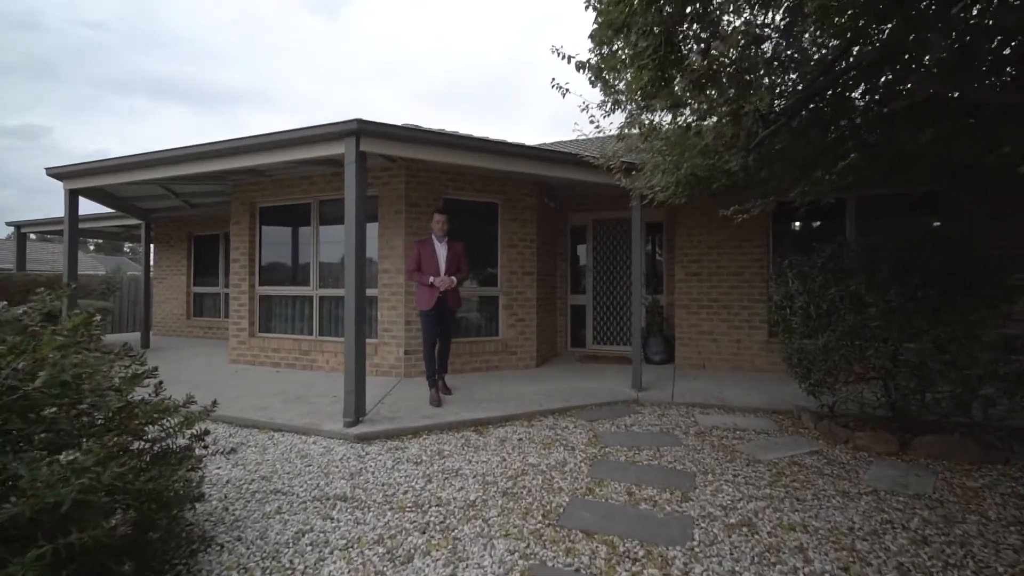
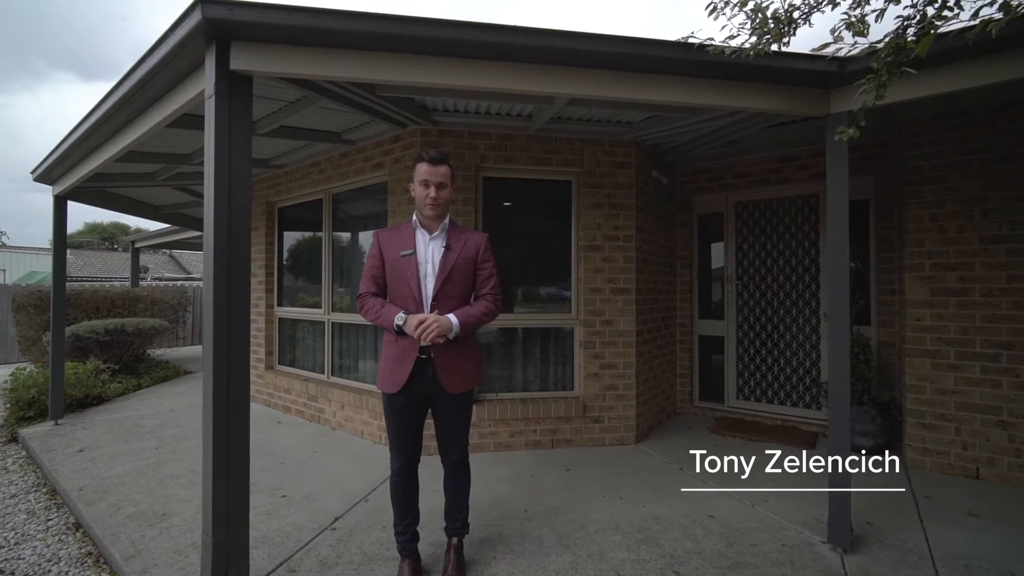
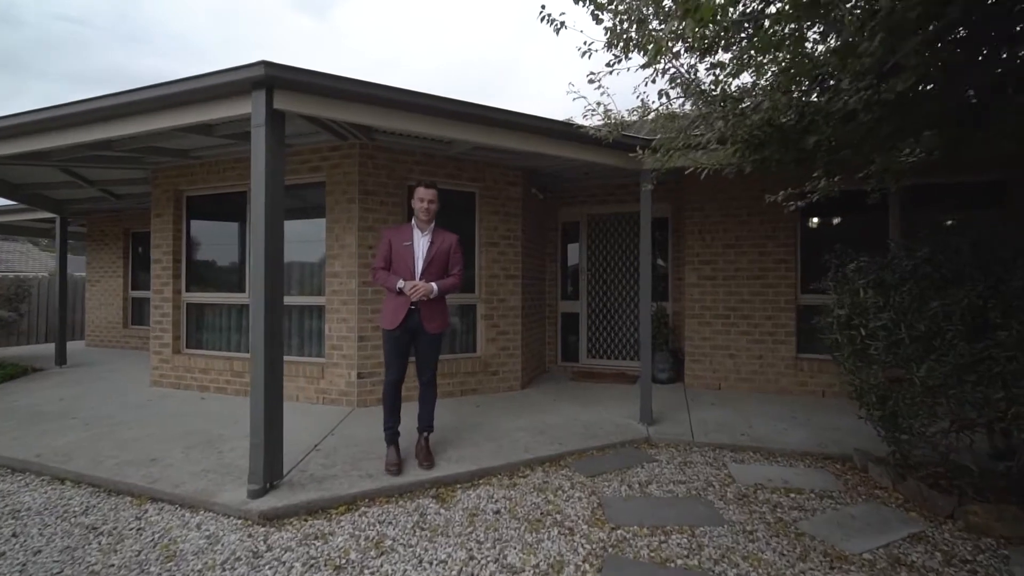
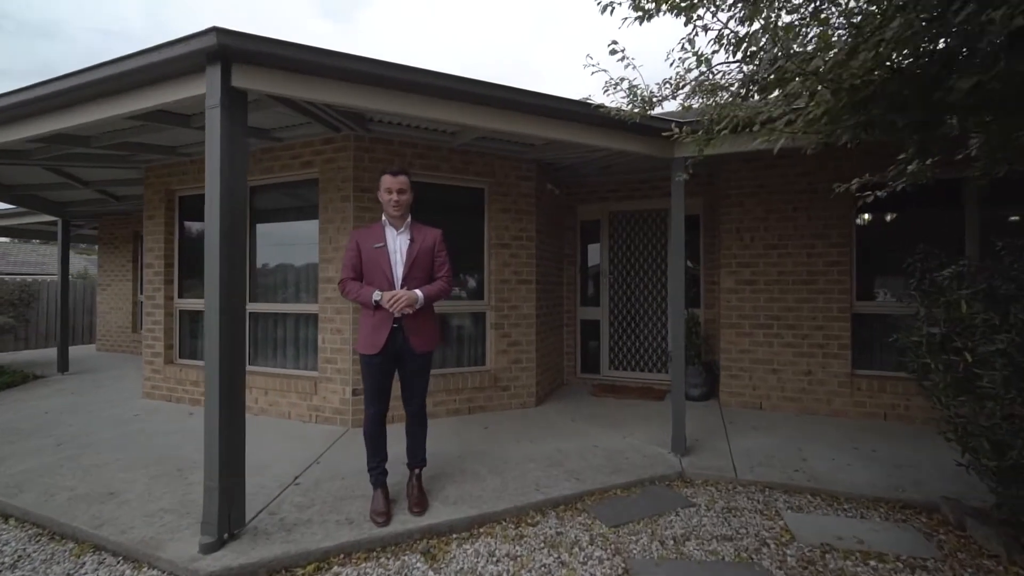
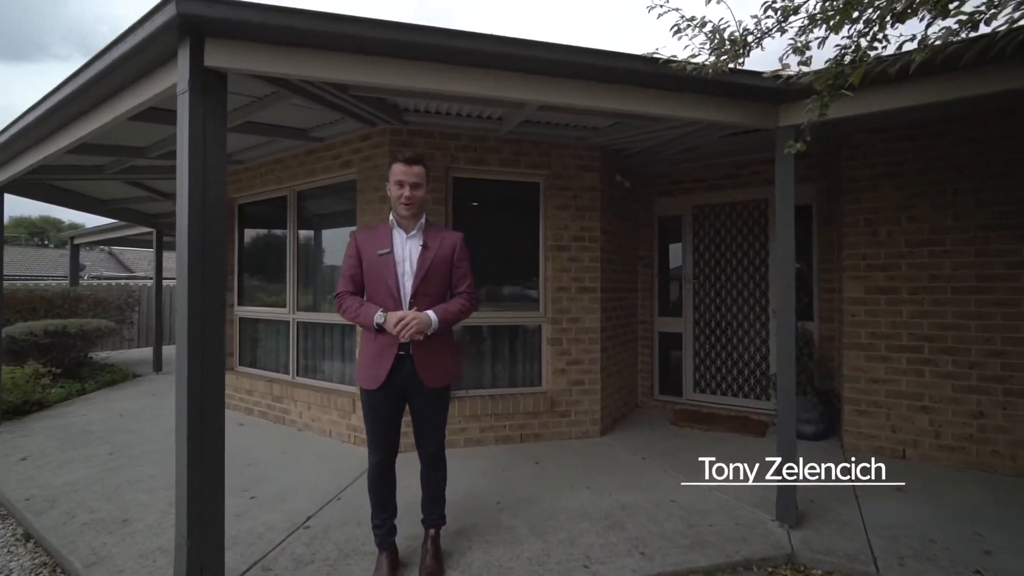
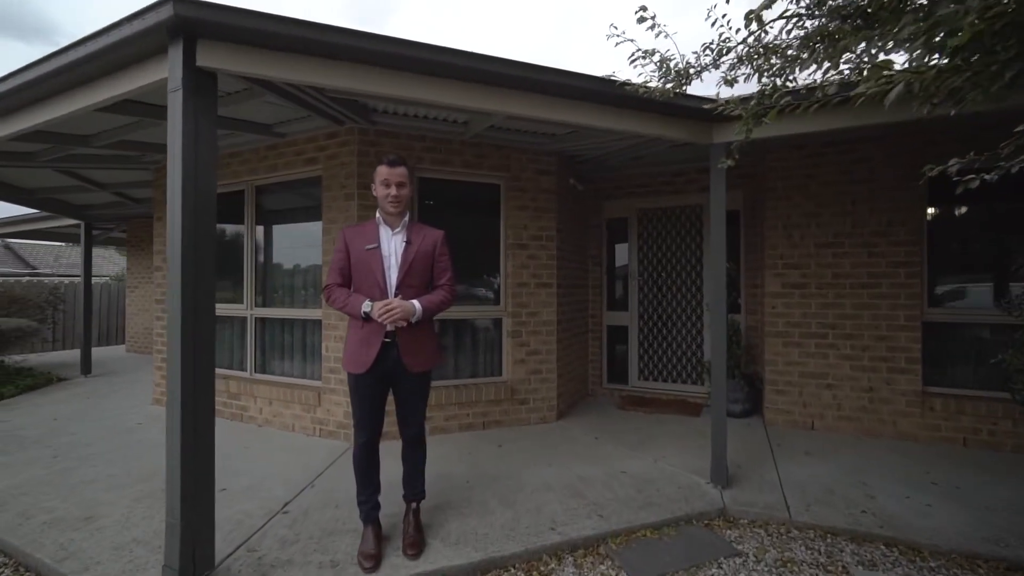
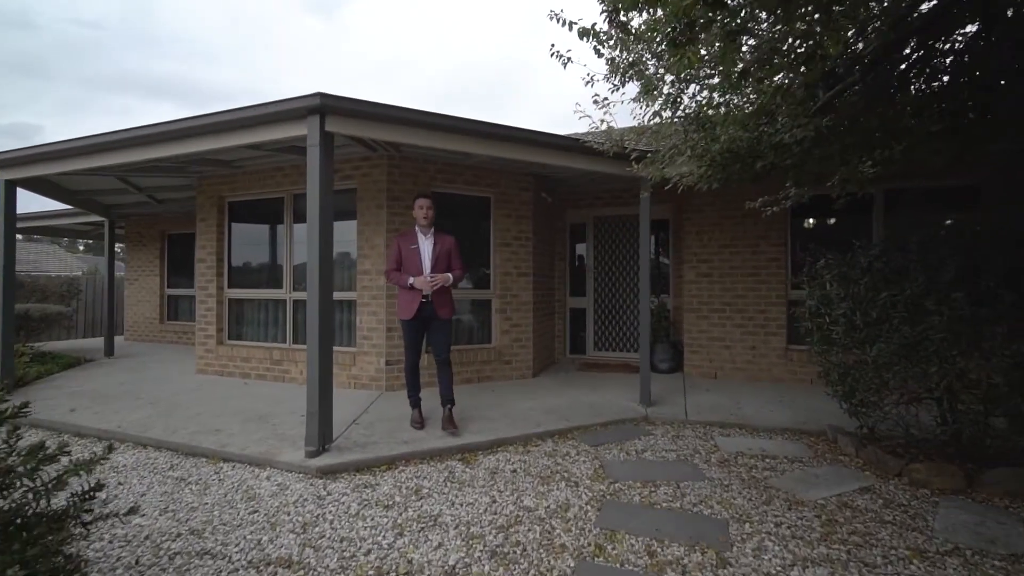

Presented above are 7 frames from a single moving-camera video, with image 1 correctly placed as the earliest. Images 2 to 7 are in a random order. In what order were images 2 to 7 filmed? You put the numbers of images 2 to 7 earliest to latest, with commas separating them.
7, 3, 4, 6, 5, 2
